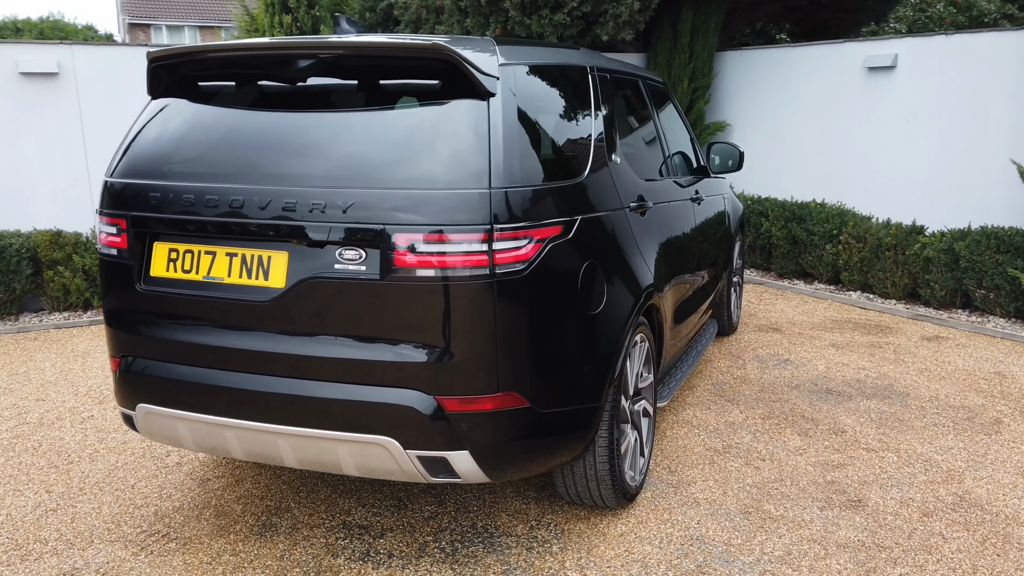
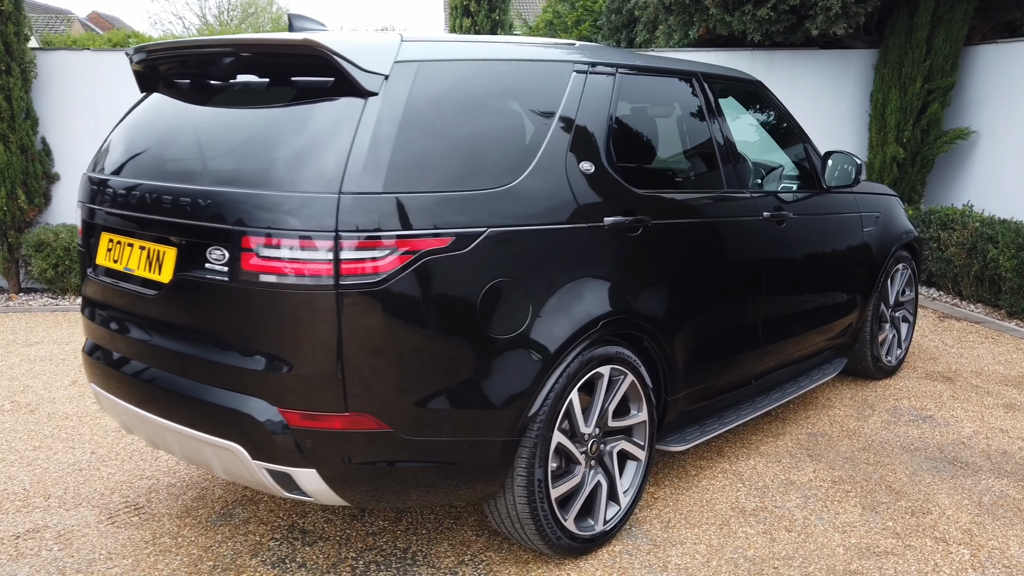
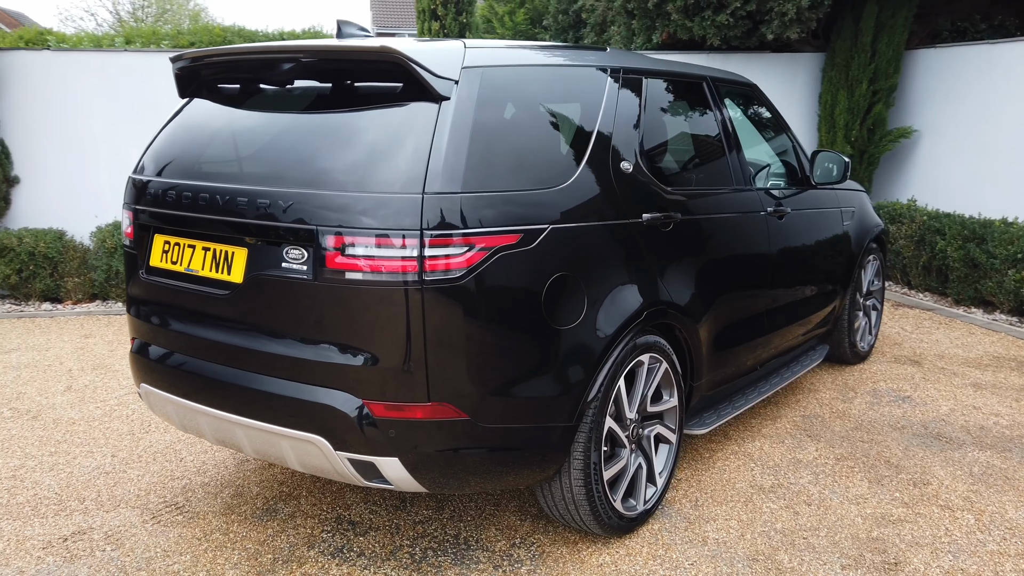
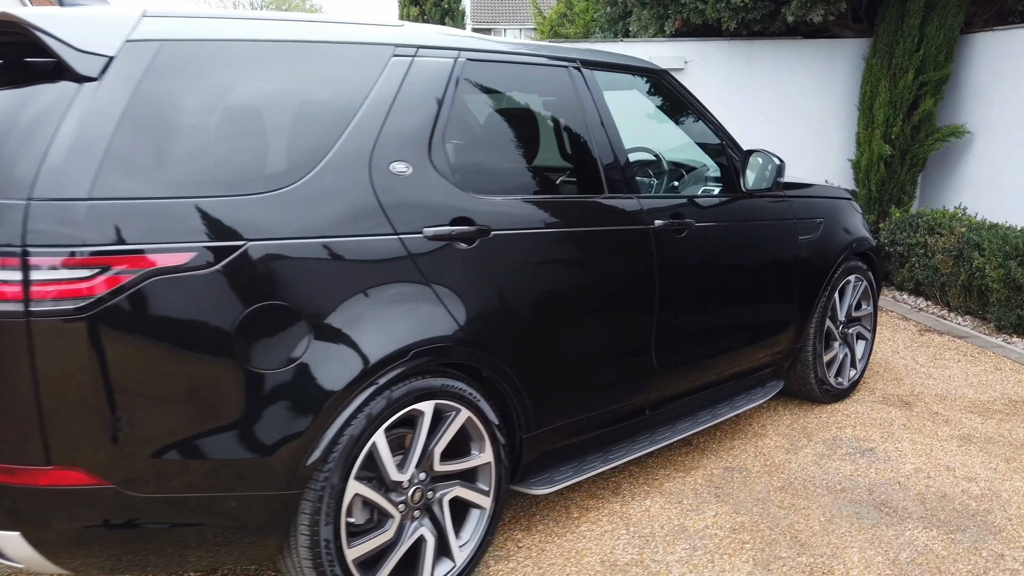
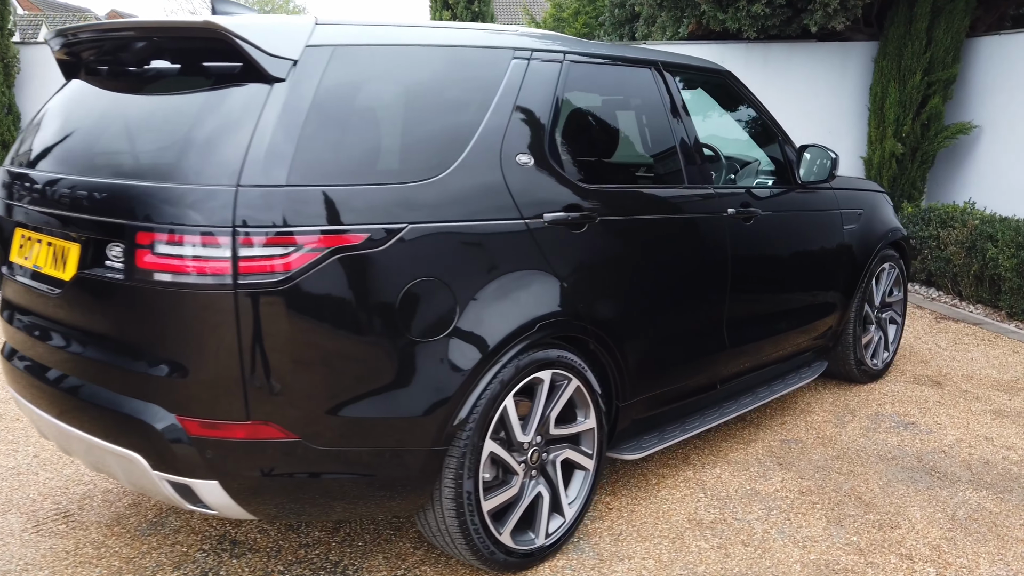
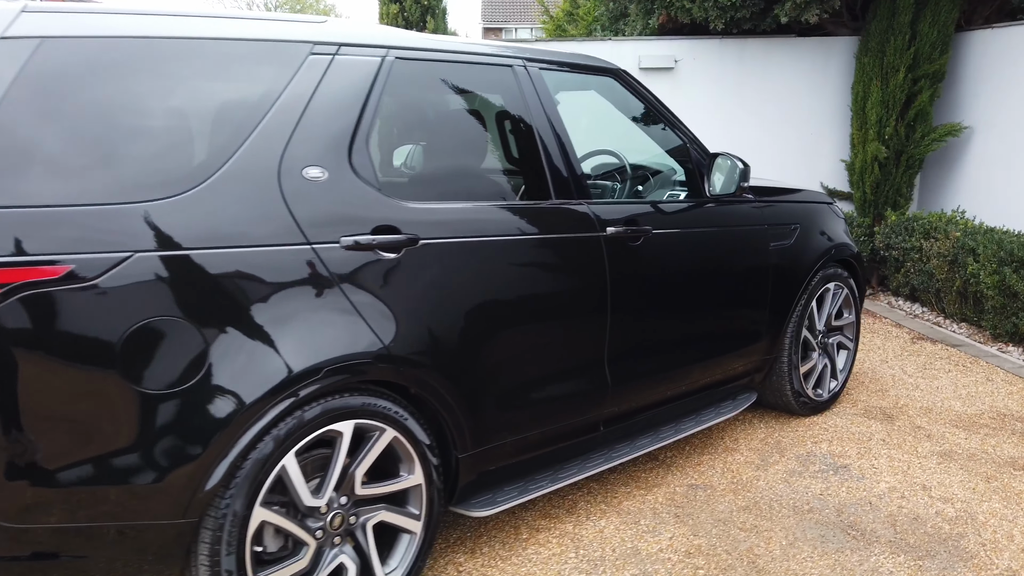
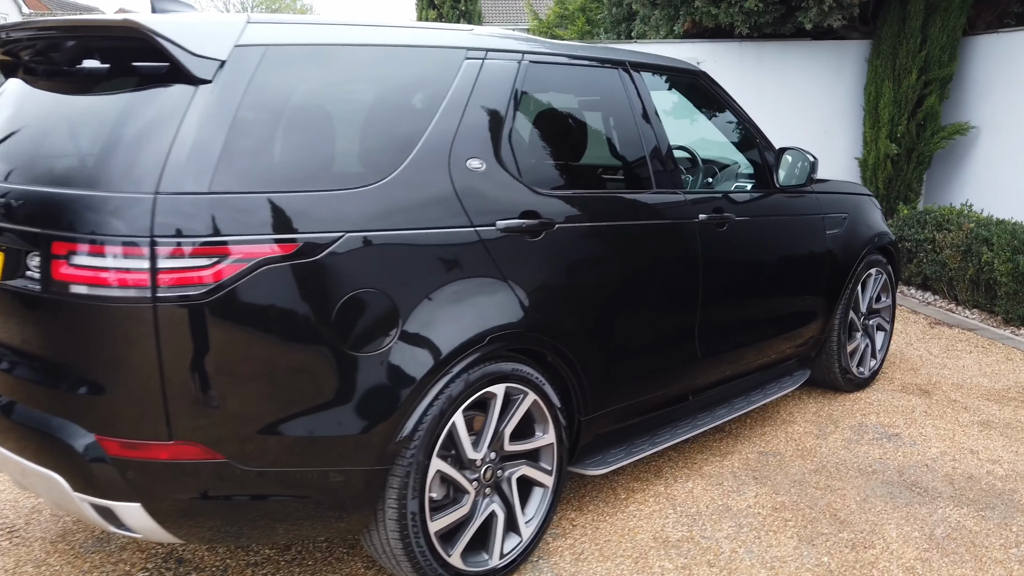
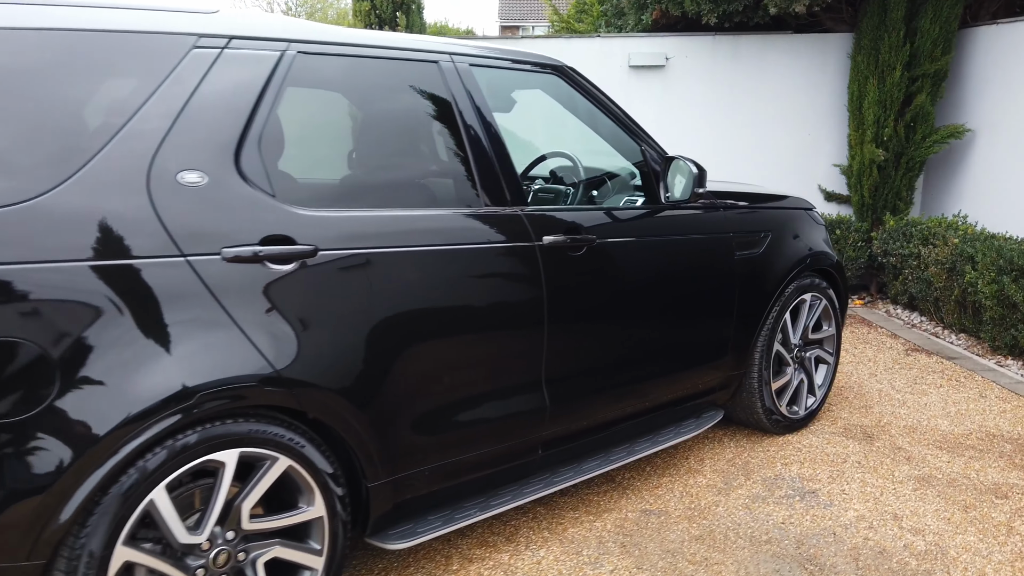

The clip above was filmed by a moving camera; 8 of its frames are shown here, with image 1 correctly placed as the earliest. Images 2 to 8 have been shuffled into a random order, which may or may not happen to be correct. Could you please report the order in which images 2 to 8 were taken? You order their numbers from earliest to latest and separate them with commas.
3, 2, 5, 7, 4, 6, 8
